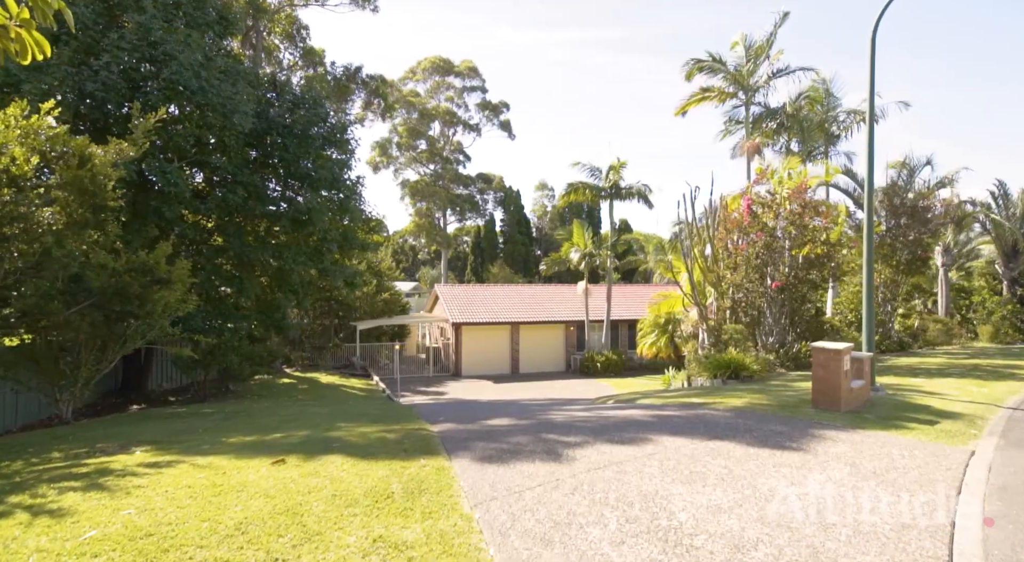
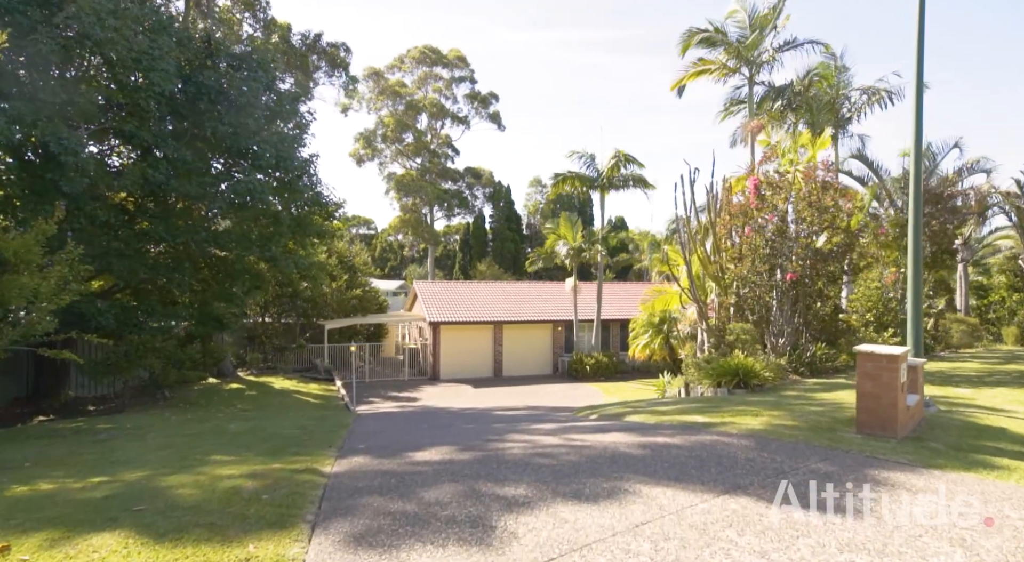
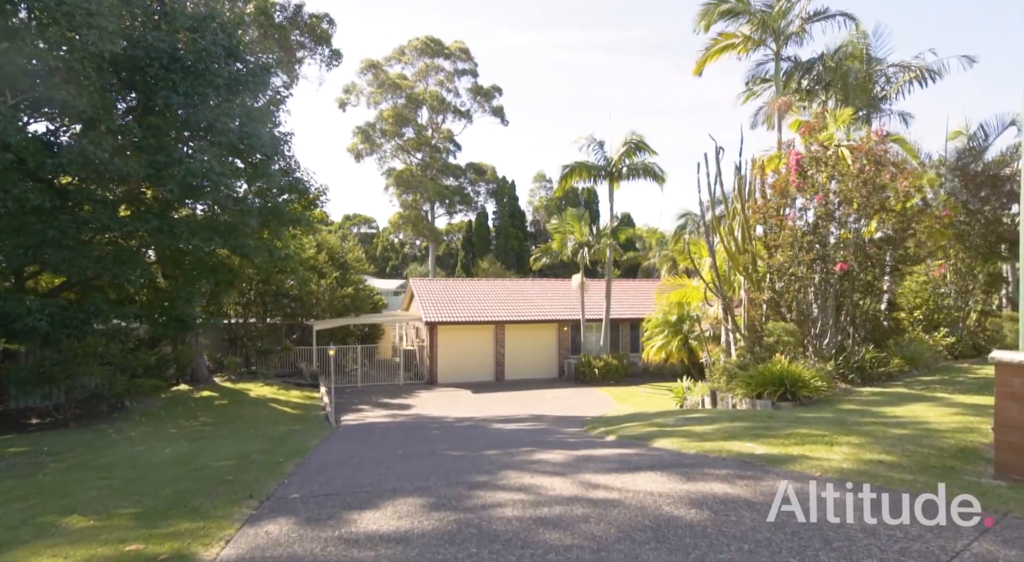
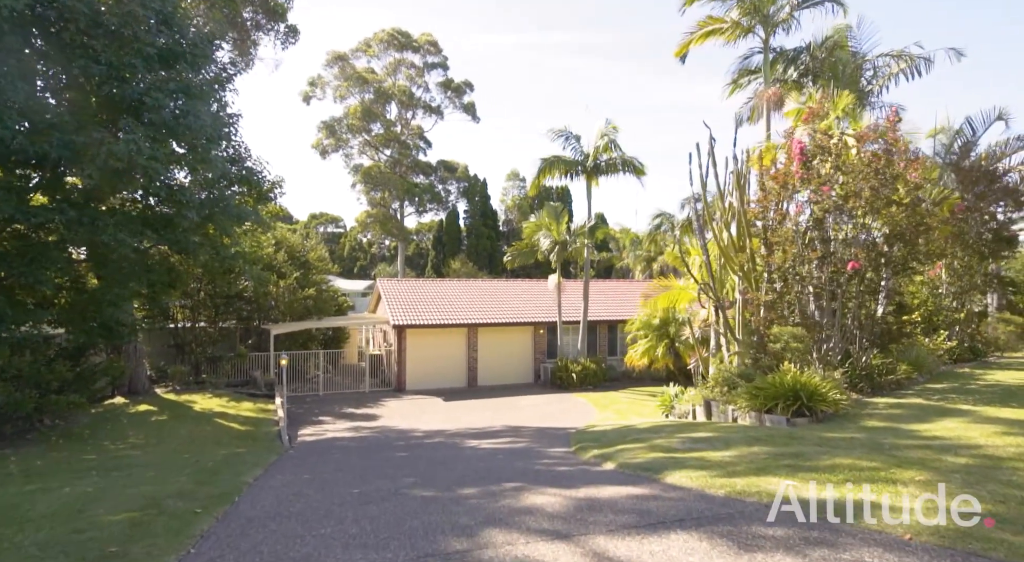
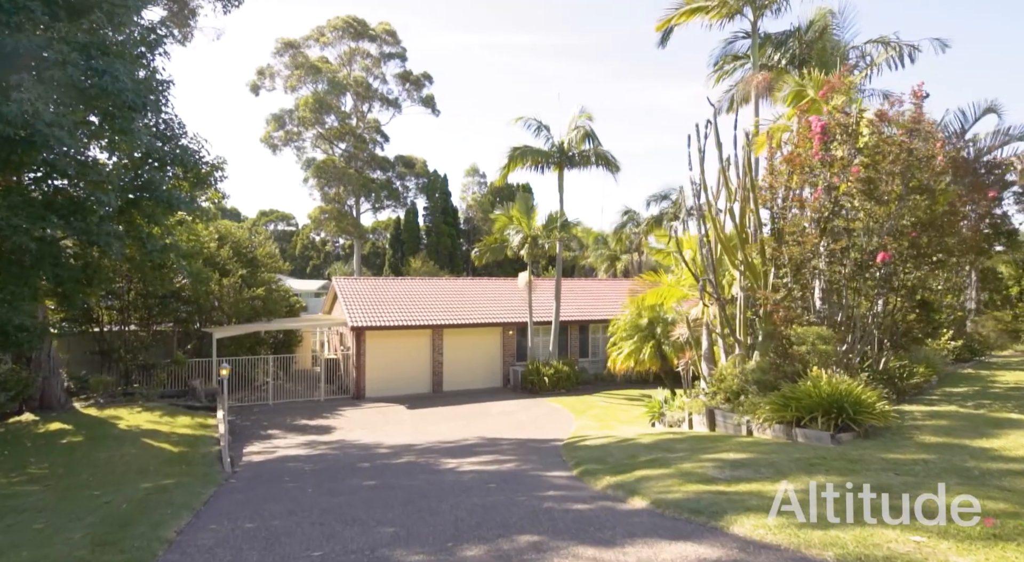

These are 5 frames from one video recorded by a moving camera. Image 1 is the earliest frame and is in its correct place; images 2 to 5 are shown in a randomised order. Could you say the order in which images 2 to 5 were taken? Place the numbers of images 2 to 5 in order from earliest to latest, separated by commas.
2, 3, 4, 5
